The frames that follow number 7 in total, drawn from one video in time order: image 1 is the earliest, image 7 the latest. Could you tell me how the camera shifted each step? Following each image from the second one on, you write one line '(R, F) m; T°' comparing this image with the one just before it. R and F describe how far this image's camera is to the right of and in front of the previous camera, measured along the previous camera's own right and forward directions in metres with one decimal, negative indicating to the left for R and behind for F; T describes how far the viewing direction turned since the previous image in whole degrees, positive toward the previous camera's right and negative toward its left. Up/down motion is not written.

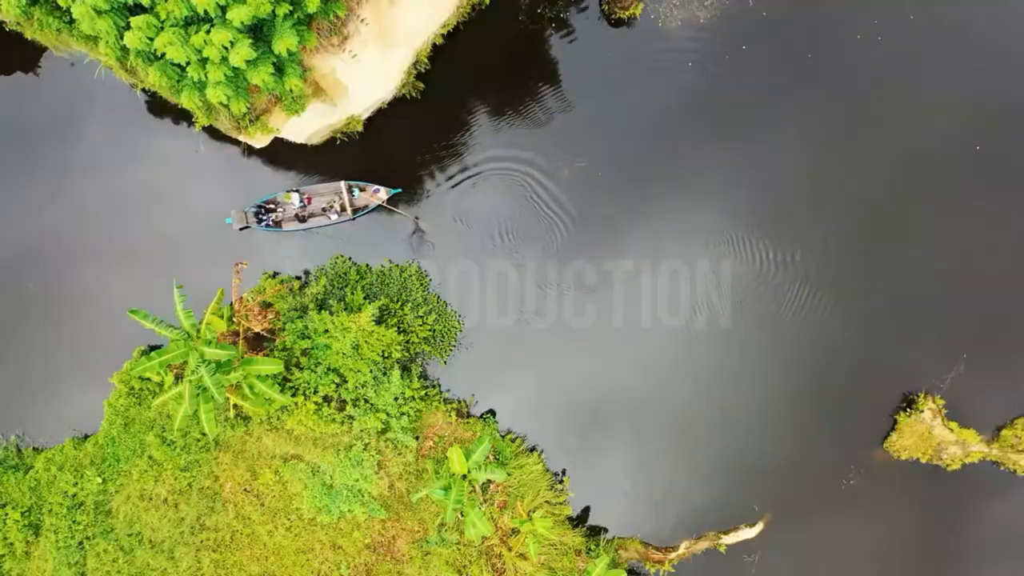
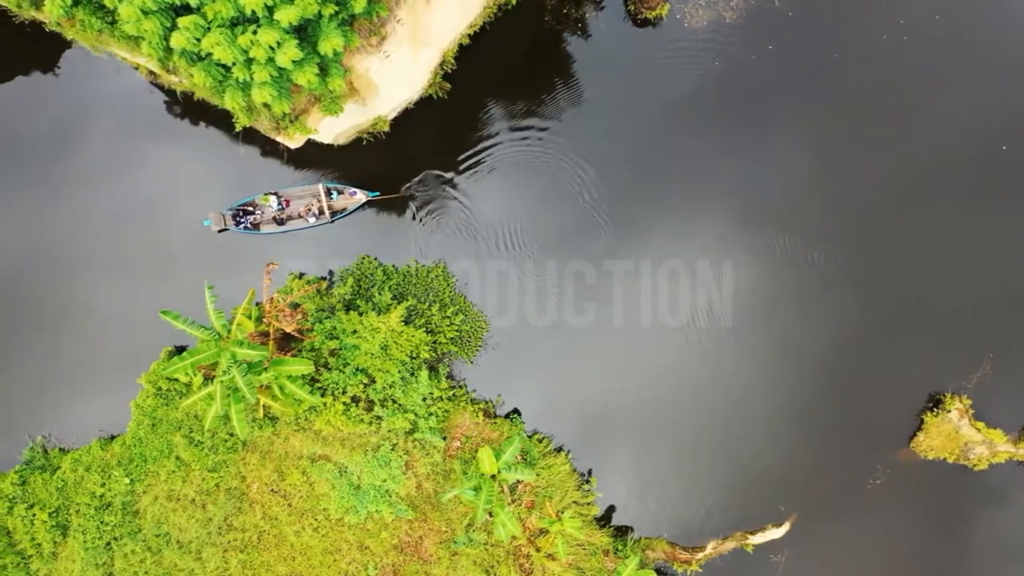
(-0.5, 0.0) m; 0°
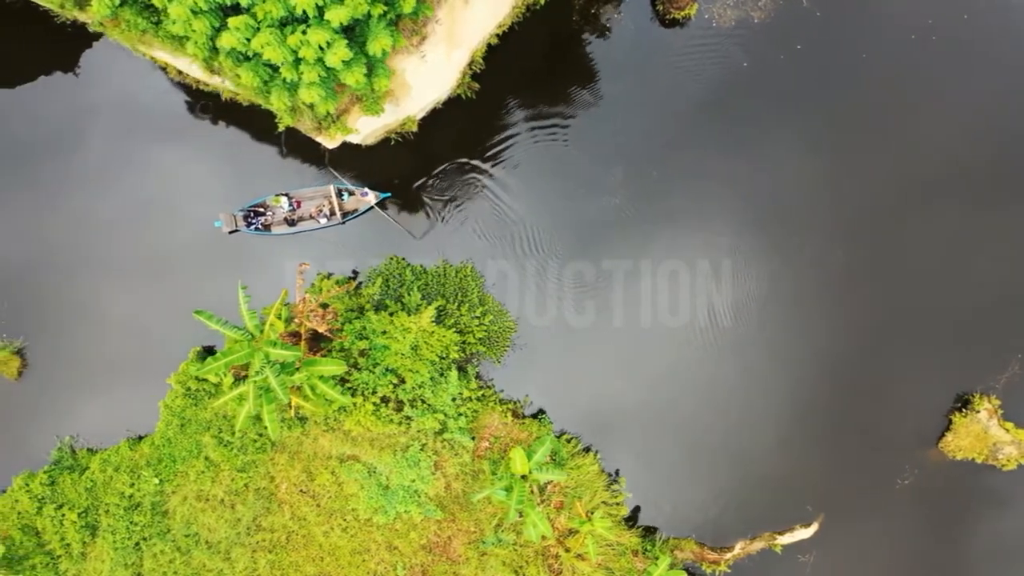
(-0.5, 0.0) m; 0°
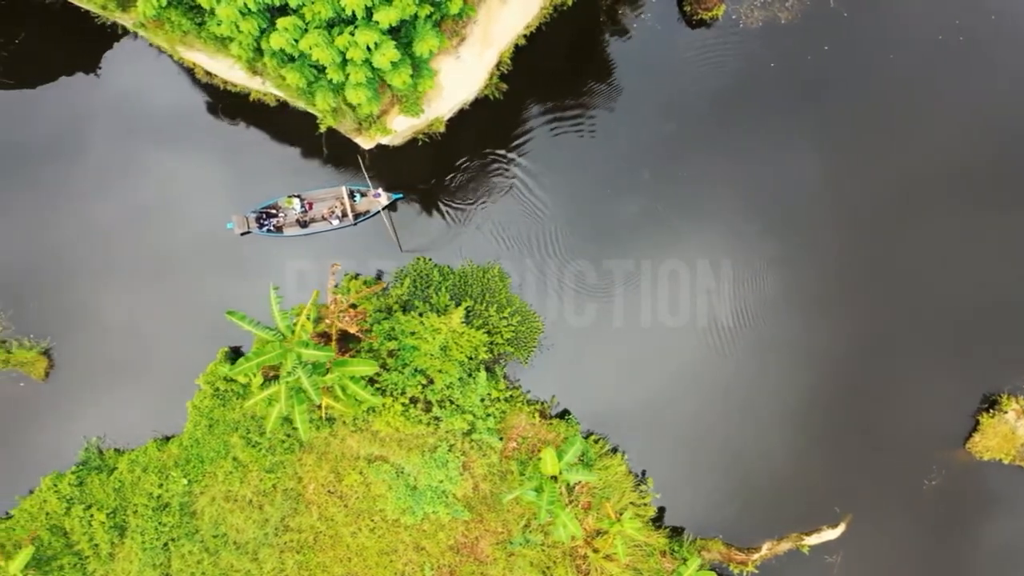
(-0.5, 0.0) m; 0°
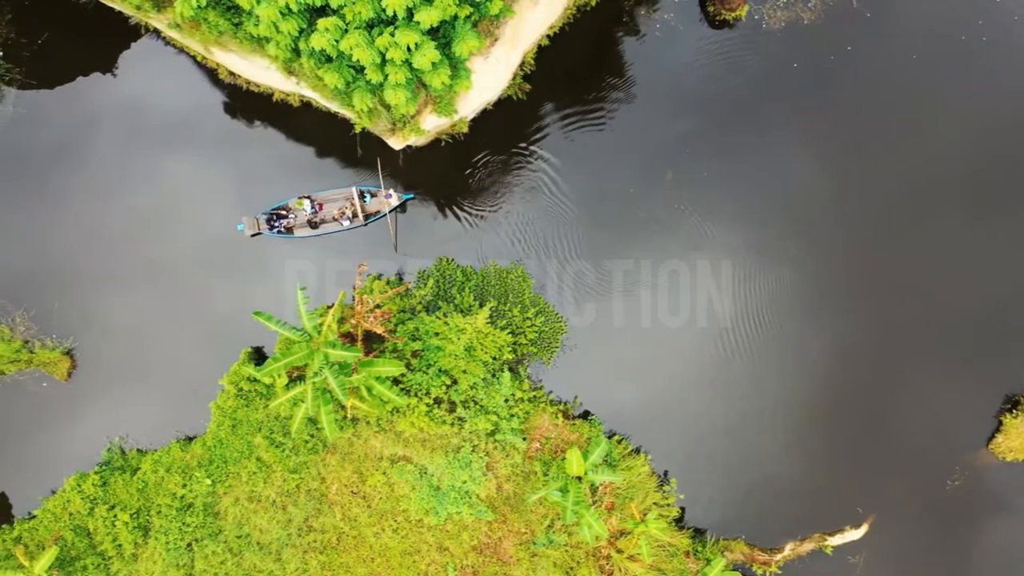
(-0.4, 0.0) m; 0°
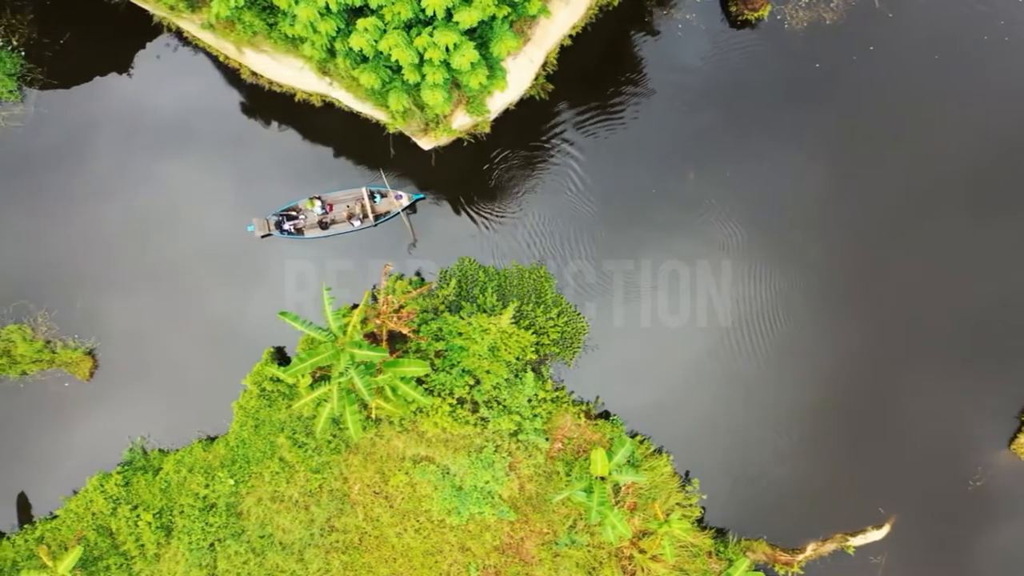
(-0.4, 0.0) m; 0°
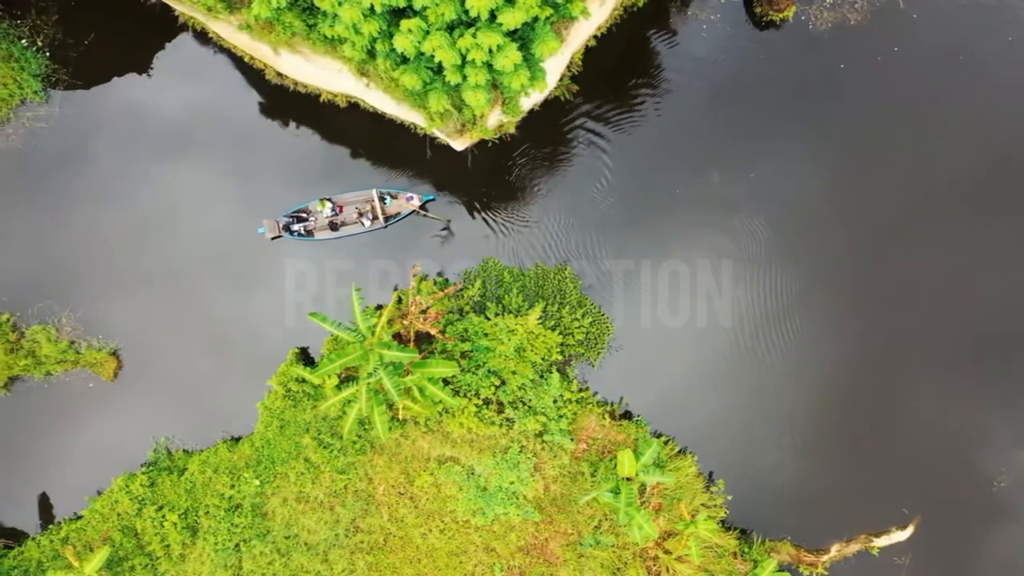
(-0.4, 0.0) m; 0°
